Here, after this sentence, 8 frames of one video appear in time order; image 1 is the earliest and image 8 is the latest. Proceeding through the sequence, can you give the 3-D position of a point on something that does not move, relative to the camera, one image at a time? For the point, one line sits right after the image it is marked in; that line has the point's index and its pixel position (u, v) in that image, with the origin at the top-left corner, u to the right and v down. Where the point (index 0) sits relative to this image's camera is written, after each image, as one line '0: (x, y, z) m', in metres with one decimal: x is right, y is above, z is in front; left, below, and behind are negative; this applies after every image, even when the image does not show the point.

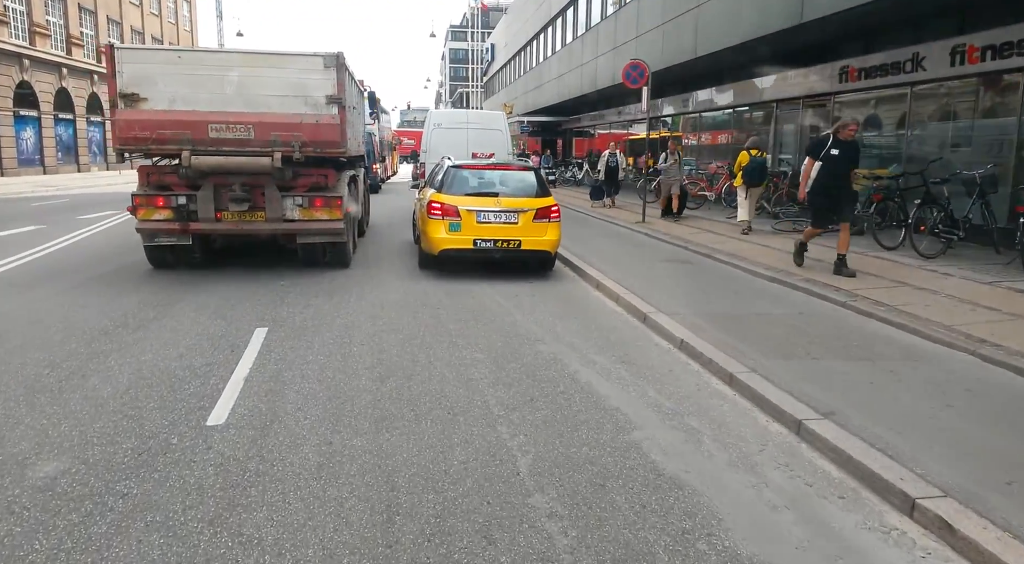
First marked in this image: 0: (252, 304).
0: (-2.9, -0.2, +7.8) m
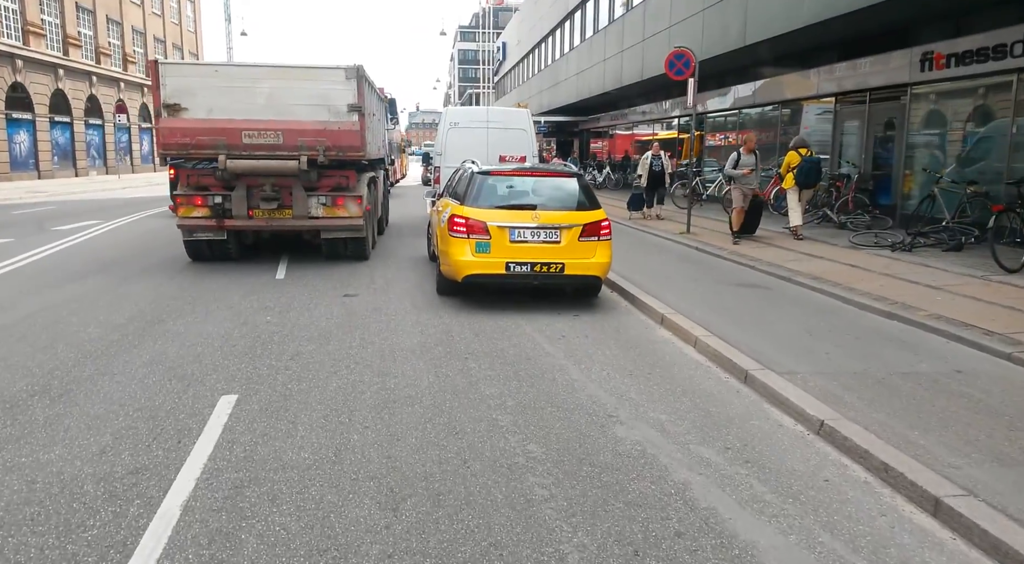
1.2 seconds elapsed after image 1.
0: (-2.5, -0.6, +6.0) m
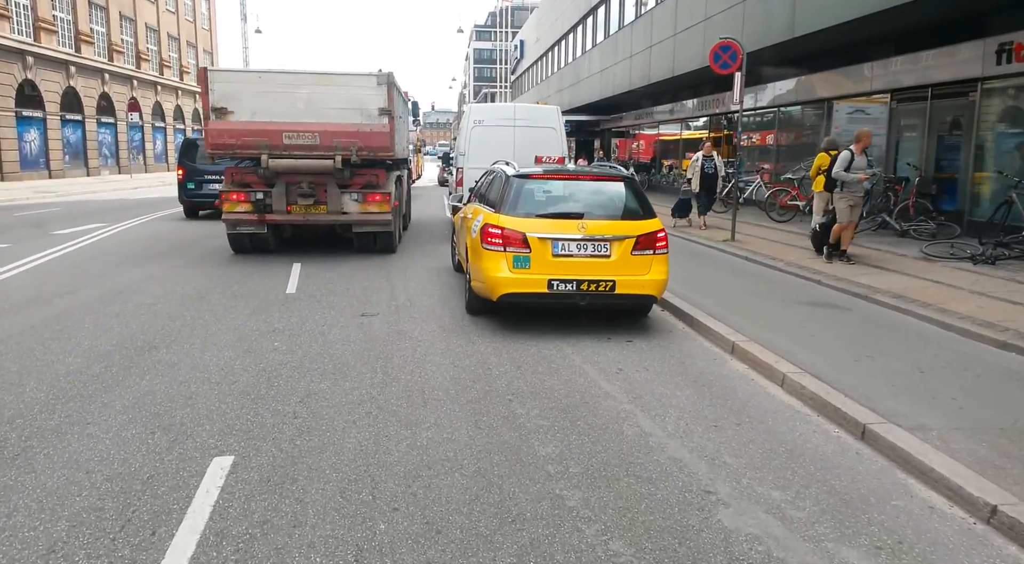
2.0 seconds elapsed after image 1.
0: (-2.1, -0.7, +5.1) m
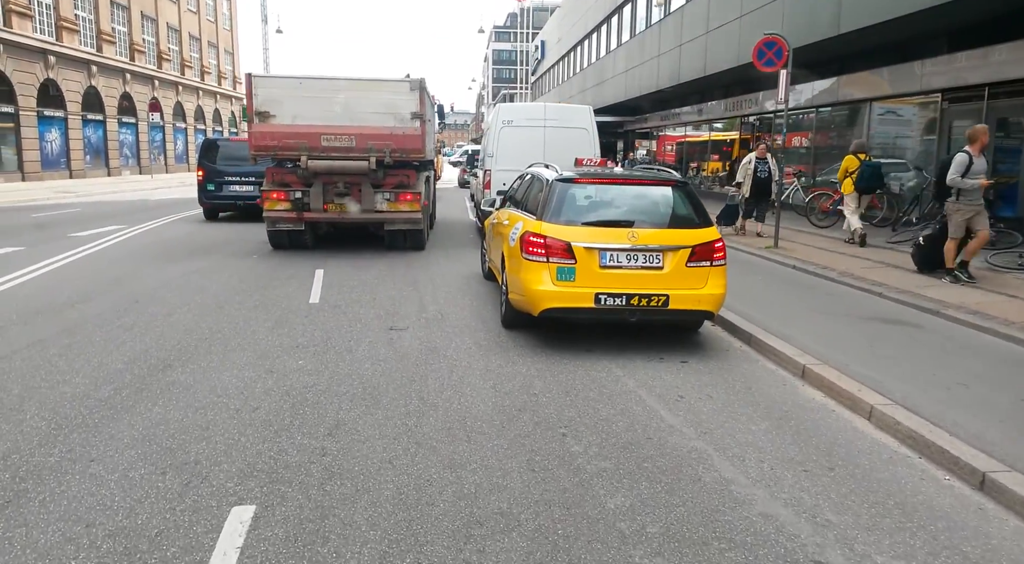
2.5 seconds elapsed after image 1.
0: (-1.8, -0.8, +4.6) m
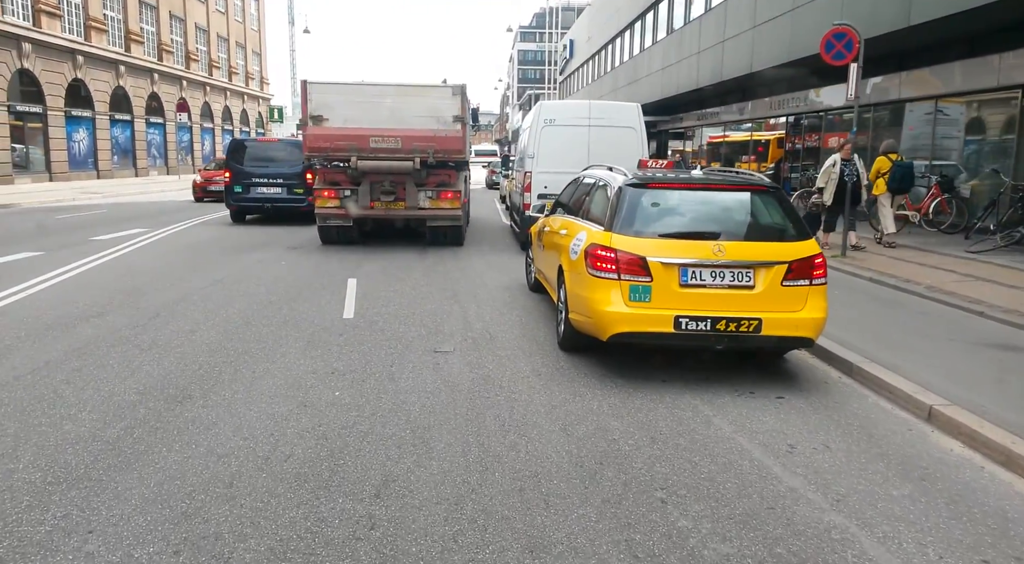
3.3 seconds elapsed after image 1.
0: (-1.3, -1.0, +3.9) m
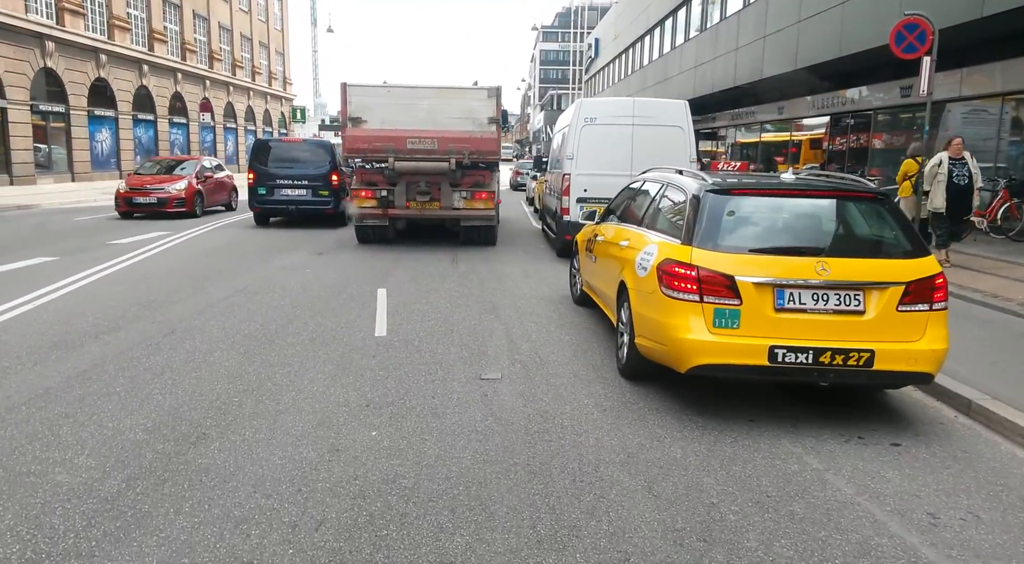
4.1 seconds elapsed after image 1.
0: (-0.9, -1.1, +3.2) m
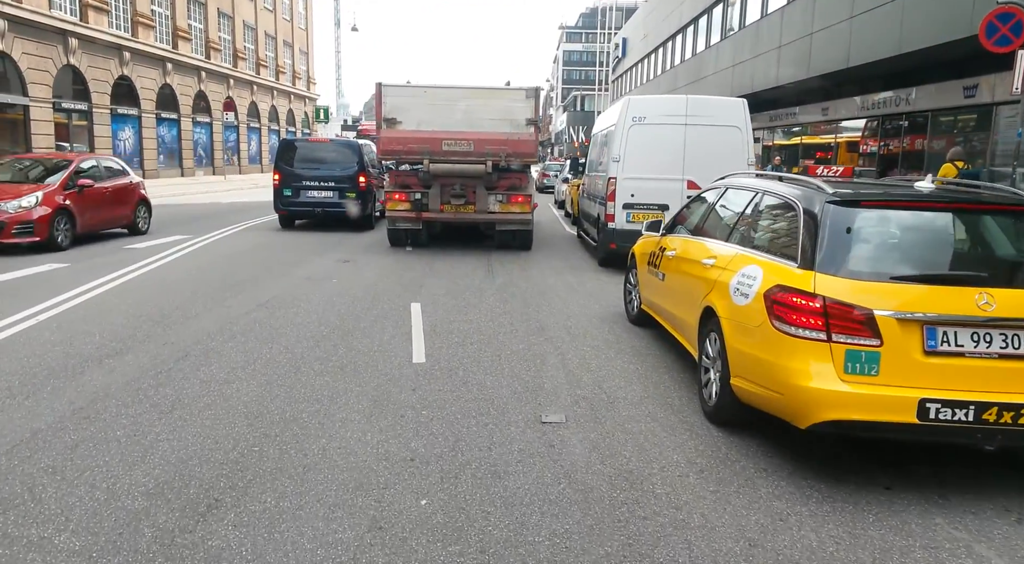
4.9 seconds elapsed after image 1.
0: (-0.6, -1.3, +2.4) m
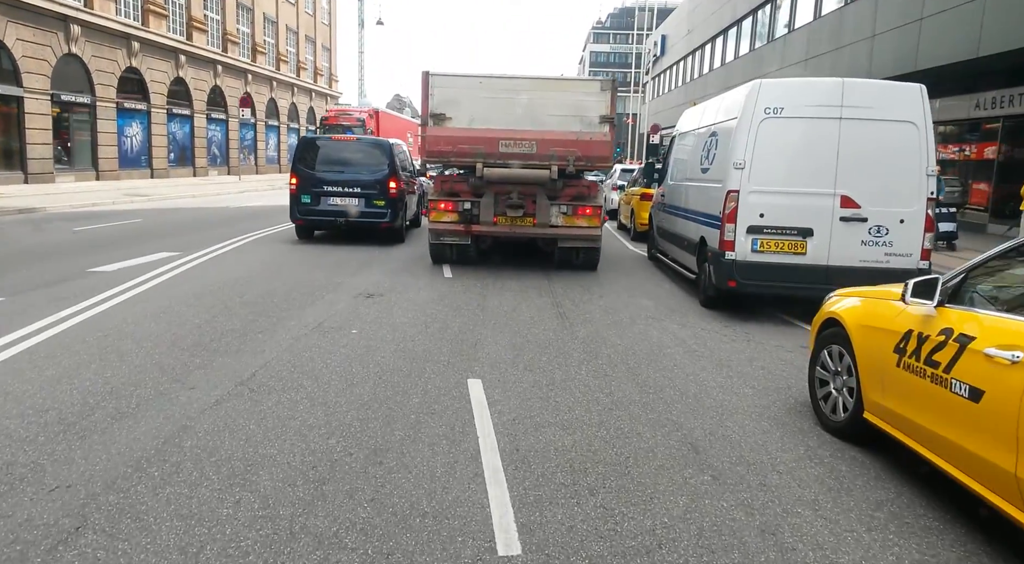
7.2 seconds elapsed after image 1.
0: (+0.1, -1.8, -0.5) m
